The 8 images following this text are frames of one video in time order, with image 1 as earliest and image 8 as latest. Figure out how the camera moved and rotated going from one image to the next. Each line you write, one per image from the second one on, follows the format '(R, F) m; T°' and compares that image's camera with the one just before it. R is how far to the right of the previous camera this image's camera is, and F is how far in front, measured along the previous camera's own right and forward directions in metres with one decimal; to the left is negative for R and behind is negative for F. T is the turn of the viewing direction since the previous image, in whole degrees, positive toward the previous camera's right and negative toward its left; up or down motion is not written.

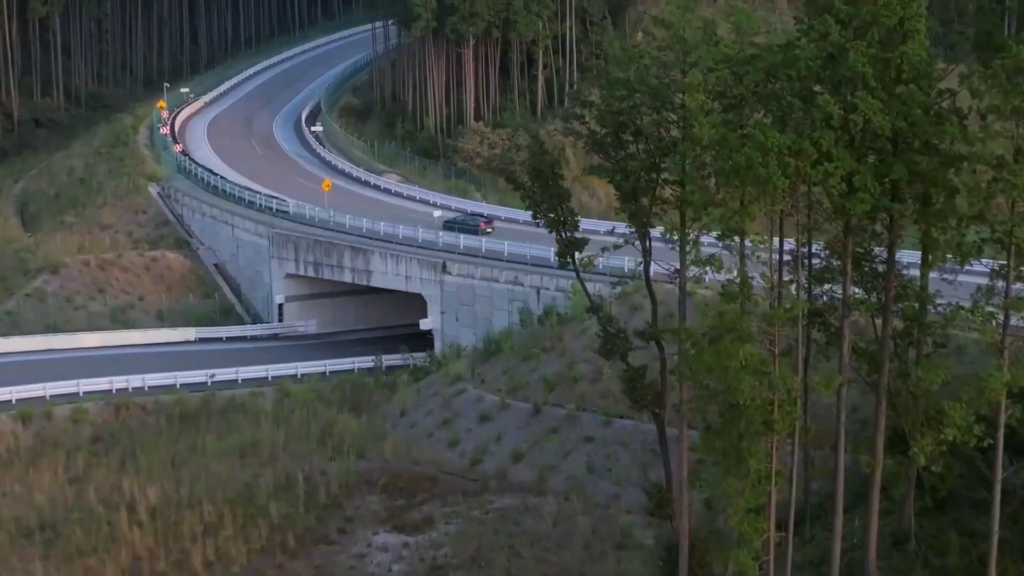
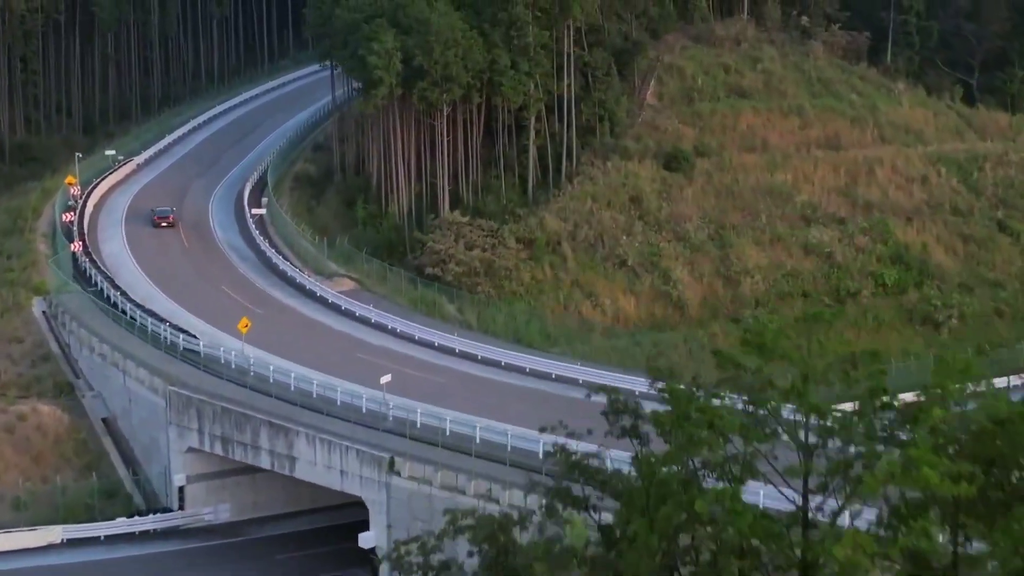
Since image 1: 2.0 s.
(+0.6, +9.6) m; 0°
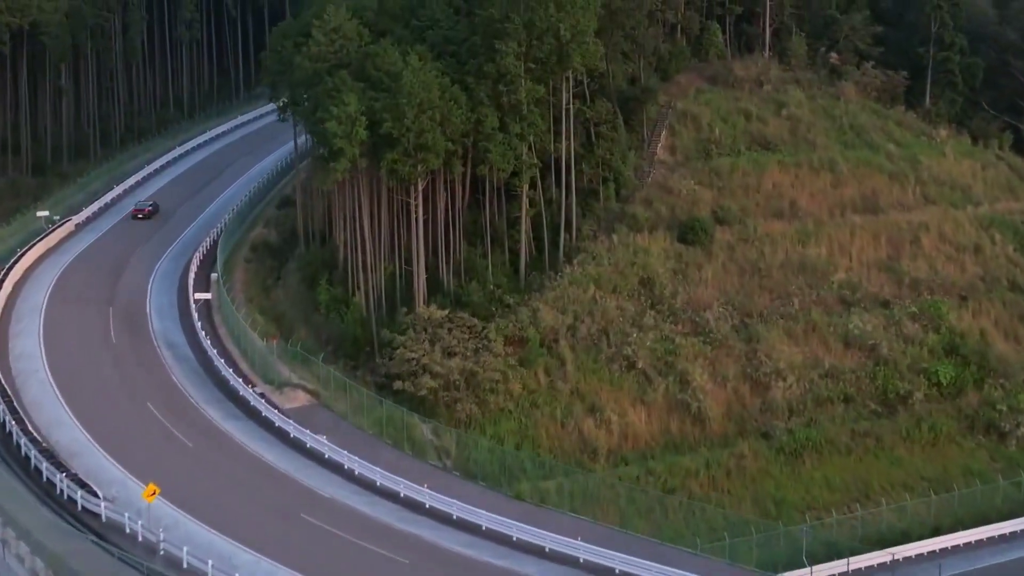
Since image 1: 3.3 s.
(+0.4, +6.5) m; 0°
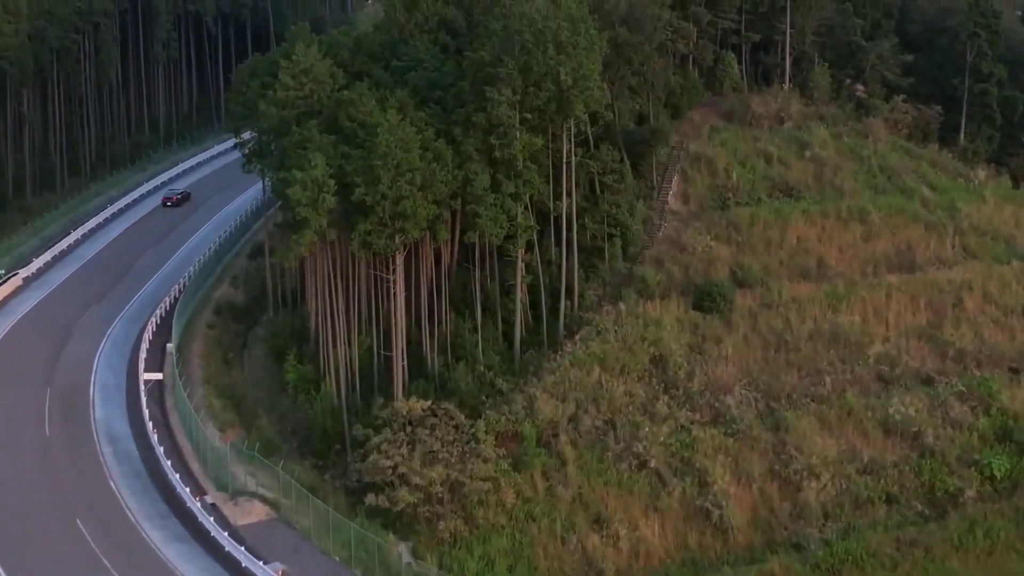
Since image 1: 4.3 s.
(+0.2, +4.5) m; 0°
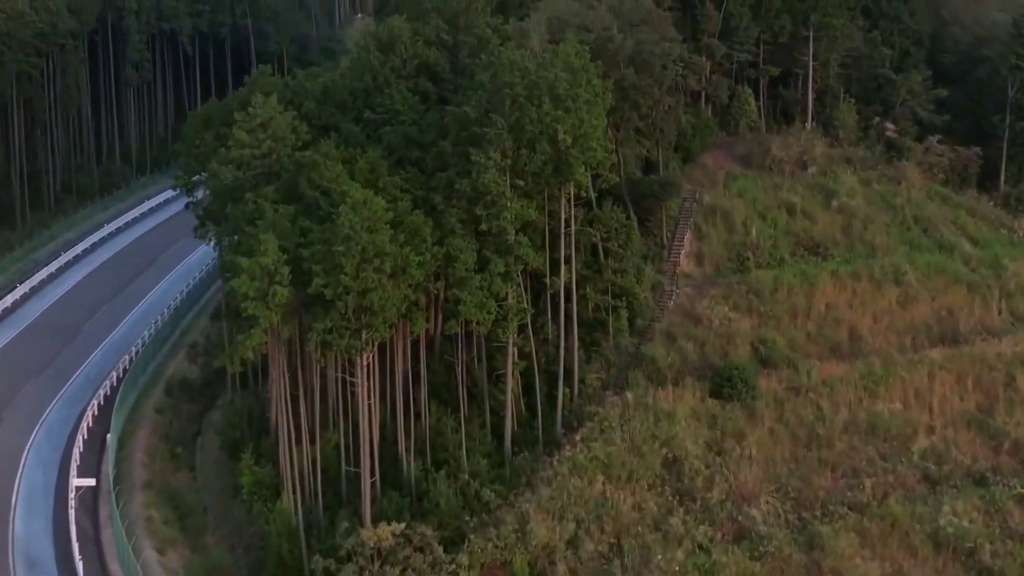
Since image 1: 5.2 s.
(+0.3, +4.5) m; 0°
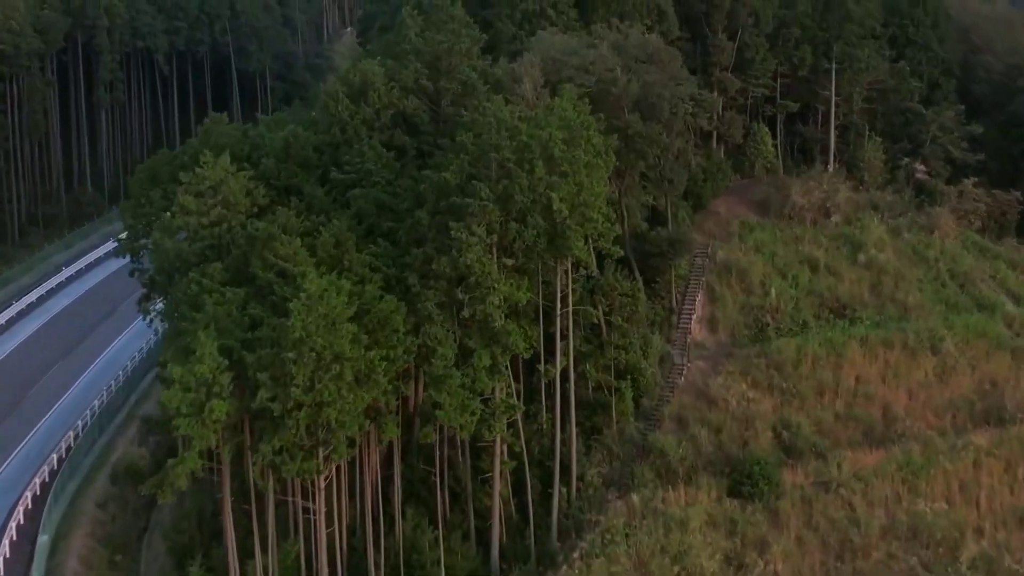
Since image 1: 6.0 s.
(+0.3, +3.9) m; 0°
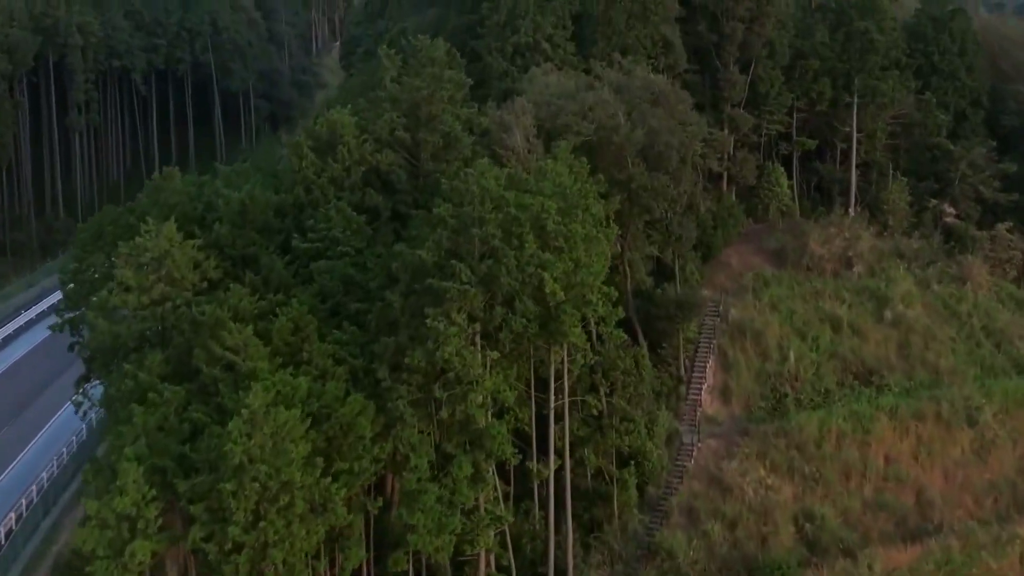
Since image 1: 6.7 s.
(+0.3, +3.2) m; 0°
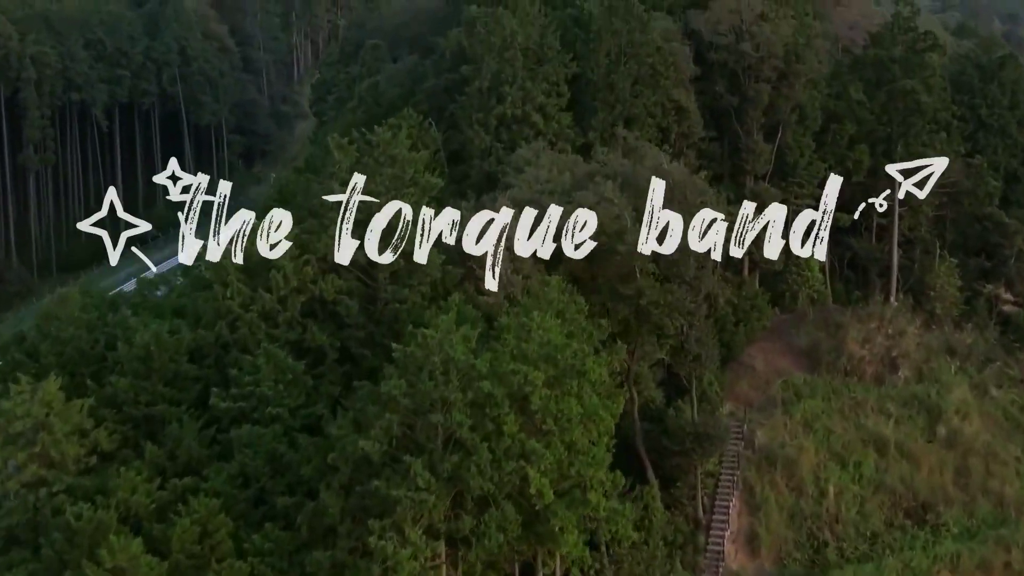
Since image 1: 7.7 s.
(+0.4, +4.9) m; 0°
